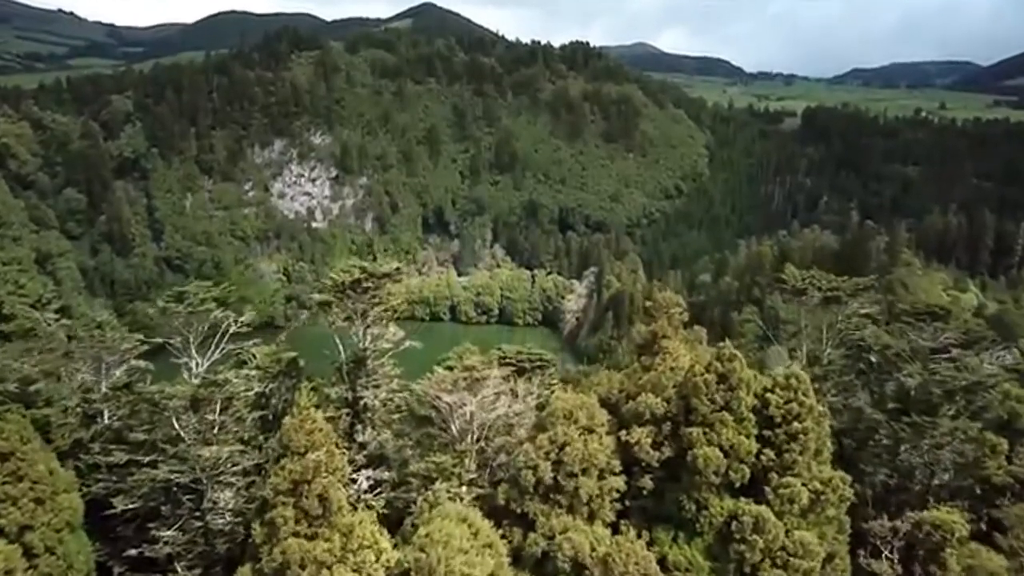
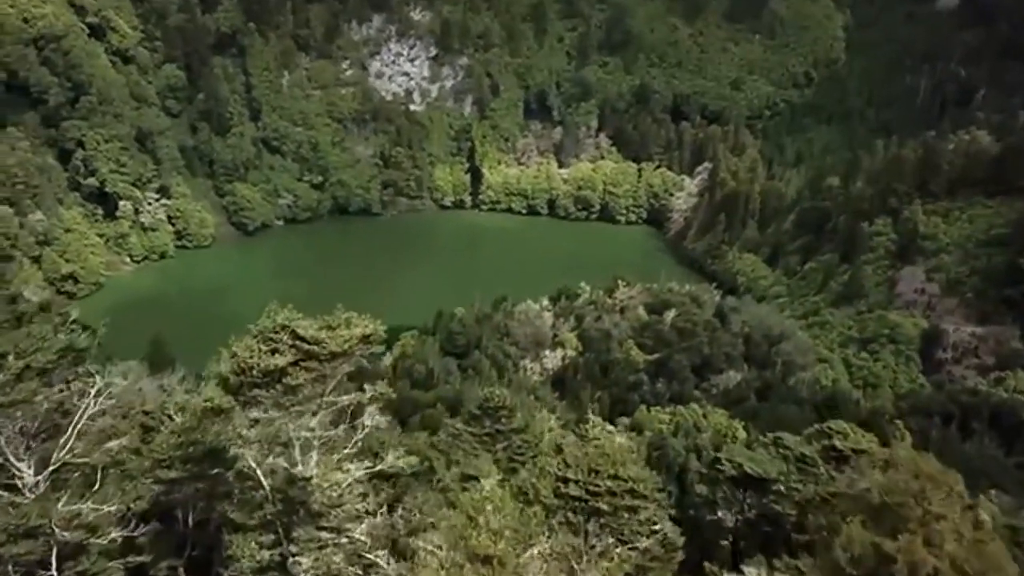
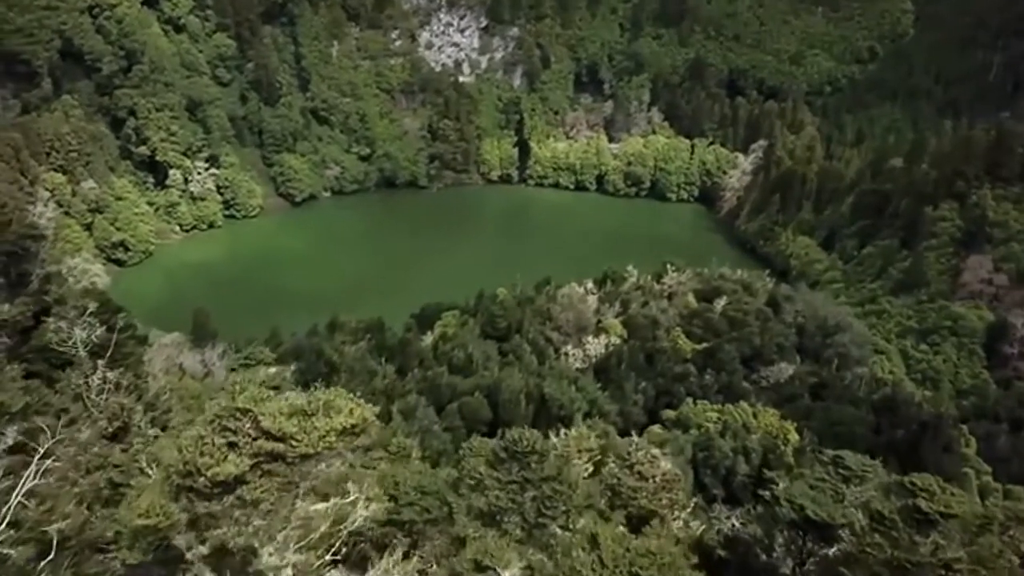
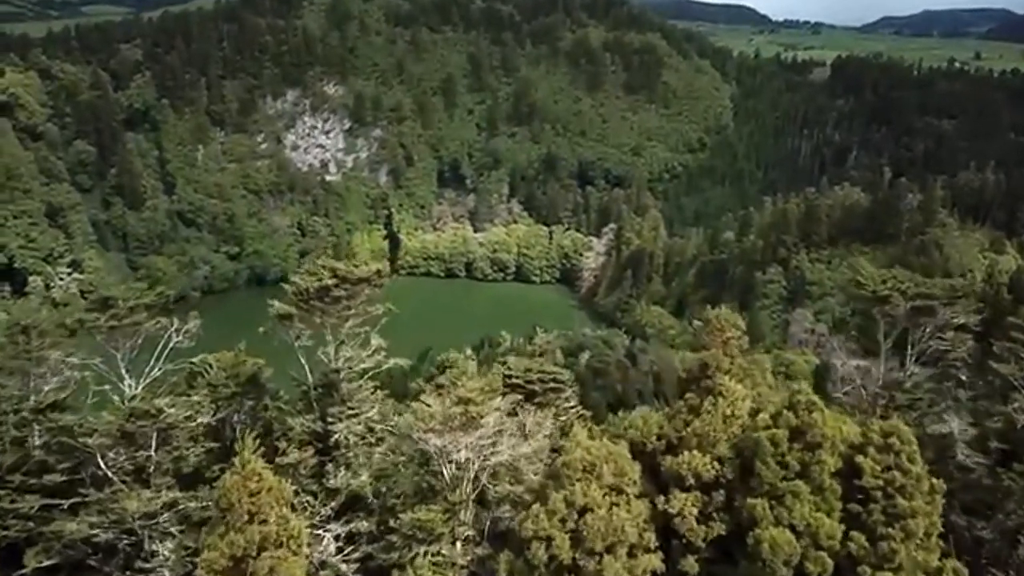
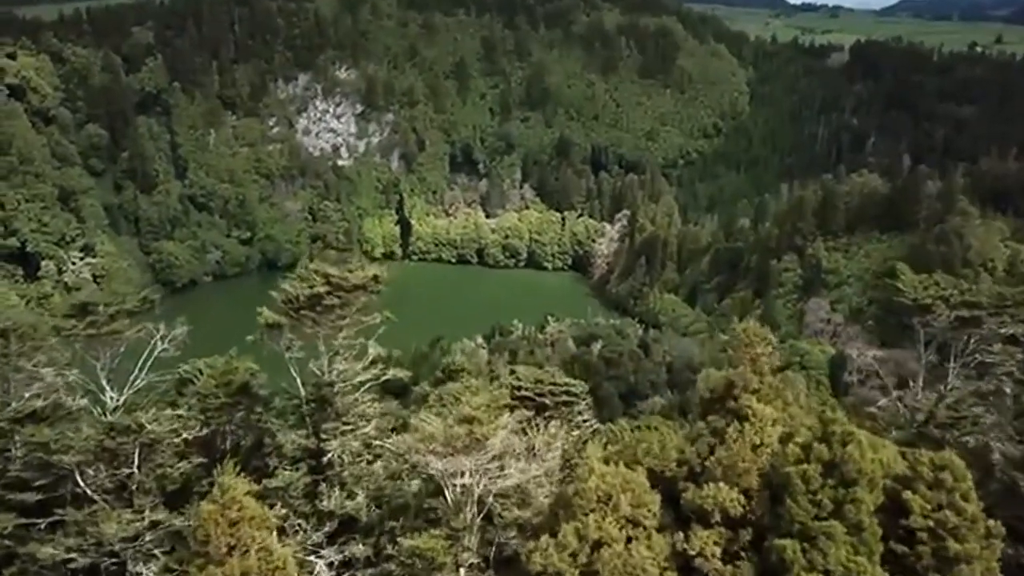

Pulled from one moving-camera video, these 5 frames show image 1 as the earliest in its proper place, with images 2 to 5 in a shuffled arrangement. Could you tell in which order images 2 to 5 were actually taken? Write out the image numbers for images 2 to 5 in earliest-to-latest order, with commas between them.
4, 5, 2, 3
